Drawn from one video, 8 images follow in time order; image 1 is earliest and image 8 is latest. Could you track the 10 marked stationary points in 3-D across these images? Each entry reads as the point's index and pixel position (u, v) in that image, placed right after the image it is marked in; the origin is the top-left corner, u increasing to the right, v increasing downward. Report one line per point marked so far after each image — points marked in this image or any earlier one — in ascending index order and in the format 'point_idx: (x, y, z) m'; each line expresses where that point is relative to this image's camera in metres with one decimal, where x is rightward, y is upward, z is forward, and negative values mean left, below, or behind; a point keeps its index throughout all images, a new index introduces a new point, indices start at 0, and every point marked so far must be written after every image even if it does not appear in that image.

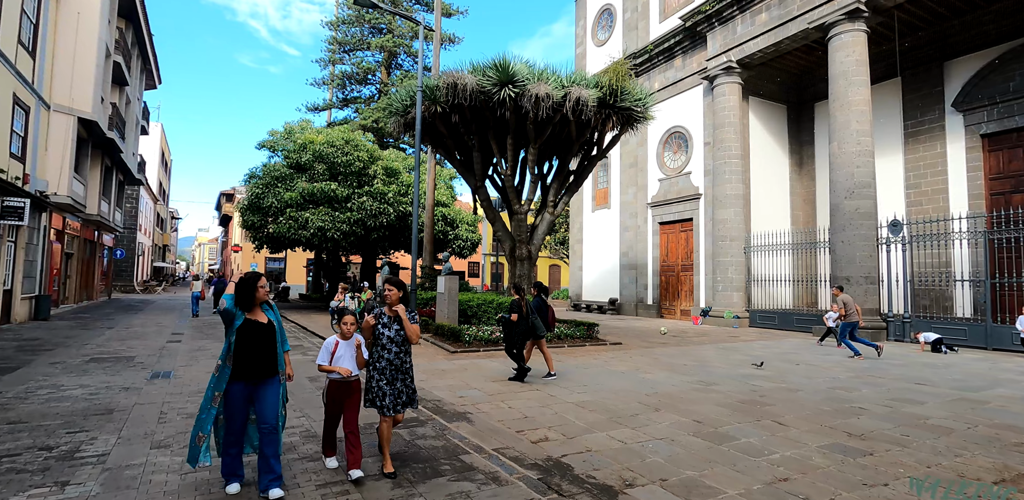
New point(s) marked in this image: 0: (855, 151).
0: (+7.7, +2.2, +10.9) m
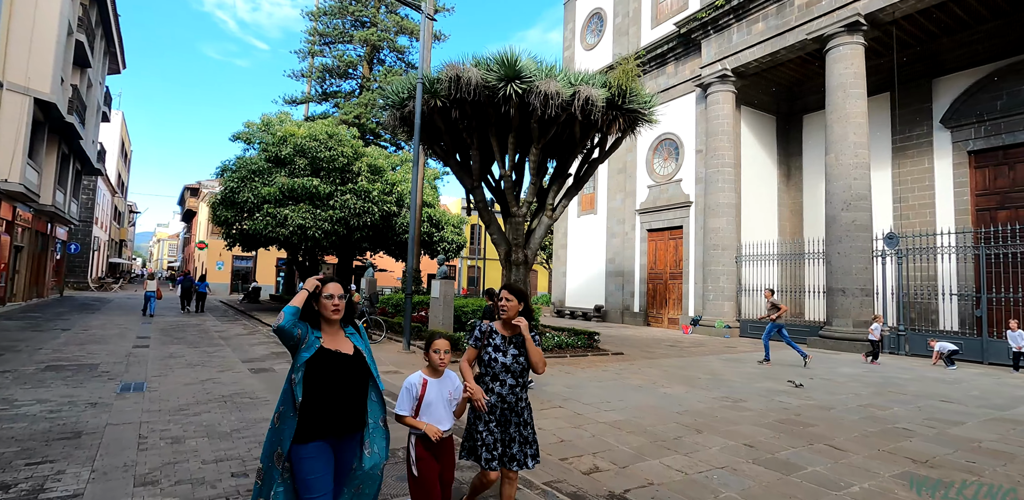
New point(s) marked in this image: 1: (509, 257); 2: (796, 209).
0: (+7.6, +1.9, +10.9) m
1: (-0.1, -0.2, +10.1) m
2: (+9.3, +1.3, +16.1) m
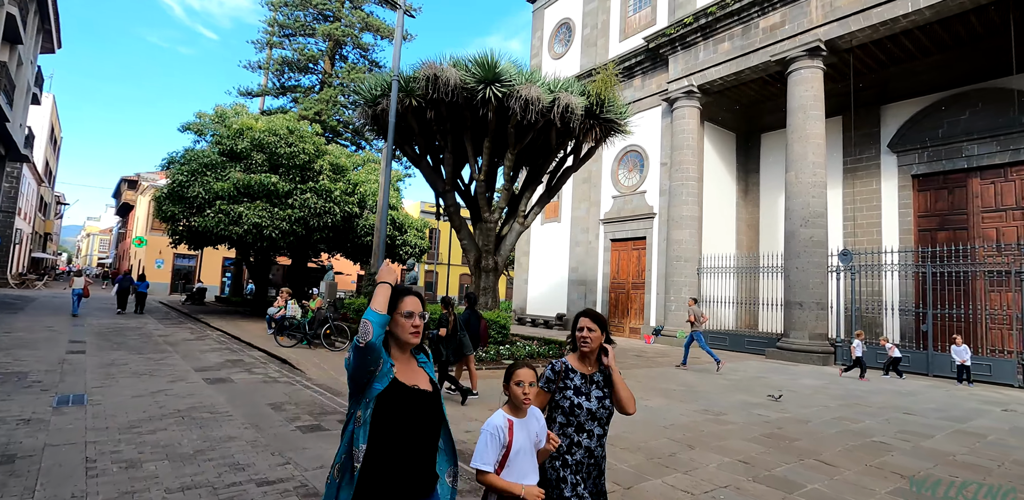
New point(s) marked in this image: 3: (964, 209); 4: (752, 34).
0: (+7.0, +1.6, +11.4) m
1: (-0.7, -0.3, +9.9) m
2: (+8.2, +0.9, +16.7) m
3: (+10.8, +1.0, +11.7) m
4: (+6.3, +5.8, +13.0) m
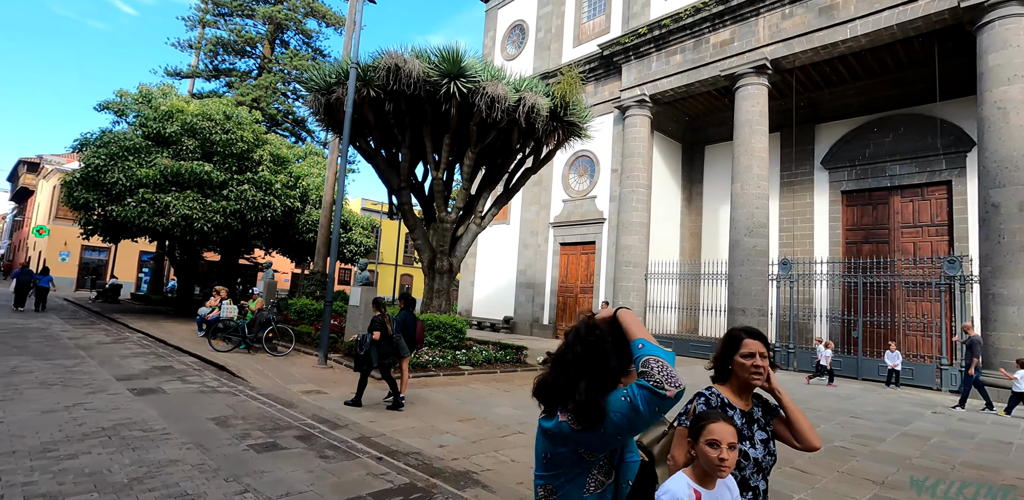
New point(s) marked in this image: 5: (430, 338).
0: (+5.9, +1.4, +12.0) m
1: (-1.6, -0.3, +9.6) m
2: (+6.5, +0.6, +17.4) m
3: (+9.7, +0.7, +12.8) m
4: (+5.2, +5.6, +13.5) m
5: (-1.4, -1.4, +8.0) m
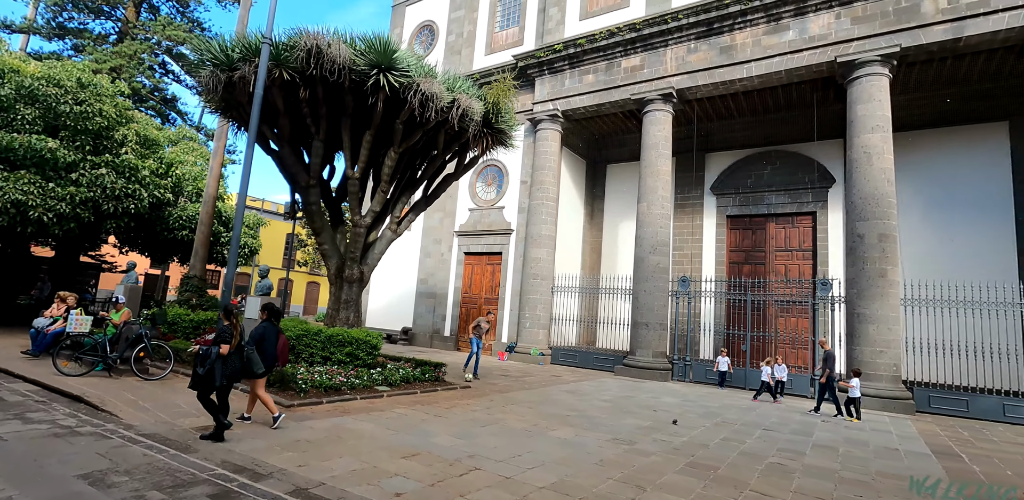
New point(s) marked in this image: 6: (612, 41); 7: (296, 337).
0: (+3.8, +0.9, +12.7) m
1: (-3.0, -0.4, +8.6) m
2: (+3.1, +0.1, +18.1) m
3: (+7.3, +0.1, +14.3) m
4: (+2.9, +5.1, +14.1) m
5: (-2.5, -1.5, +7.2) m
6: (+2.8, +6.0, +14.0) m
7: (-3.2, -1.3, +7.2) m
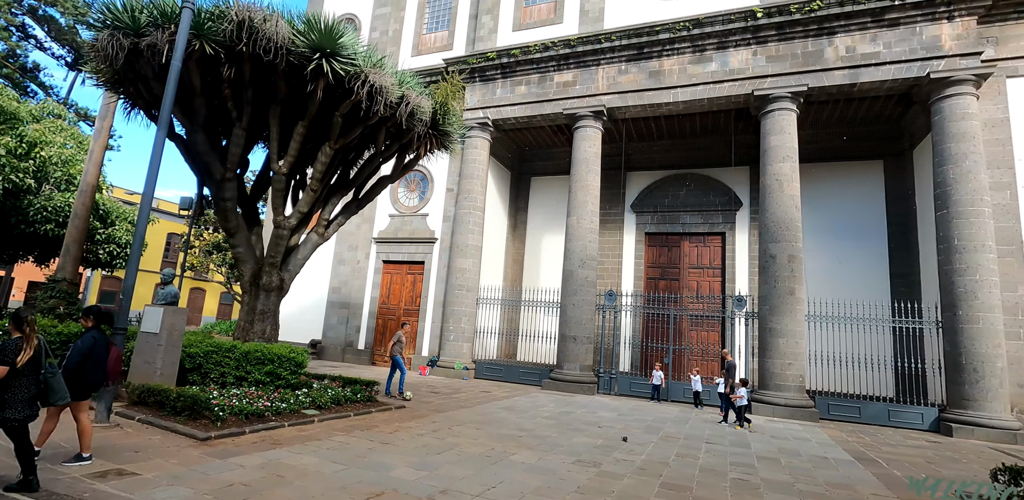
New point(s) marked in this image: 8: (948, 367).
0: (+2.0, +0.6, +12.9) m
1: (-4.0, -0.4, +7.6) m
2: (+0.3, -0.3, +18.0) m
3: (+5.1, -0.4, +15.1) m
4: (+1.0, +4.8, +14.2) m
5: (-3.2, -1.6, +6.2) m
6: (+1.0, +5.6, +14.1) m
7: (-3.8, -1.3, +6.1) m
8: (+8.4, -2.3, +9.5) m
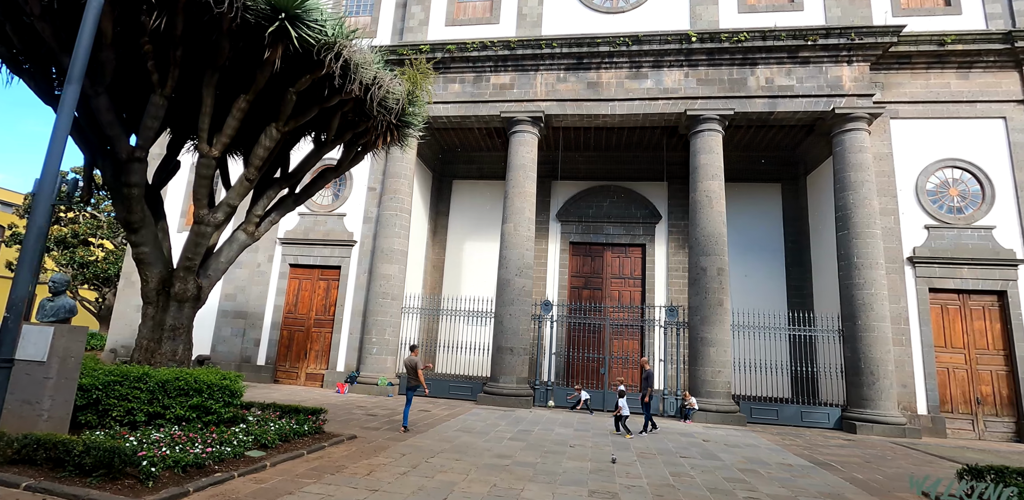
0: (+0.4, +0.4, +12.6) m
1: (-4.3, -0.5, +6.1) m
2: (-2.5, -0.5, +17.2) m
3: (+2.9, -0.8, +15.4) m
4: (-0.8, +4.6, +13.7) m
5: (-3.3, -1.6, +4.9) m
6: (-0.8, +5.4, +13.6) m
7: (-3.9, -1.3, +4.7) m
8: (+7.3, -2.6, +10.7) m
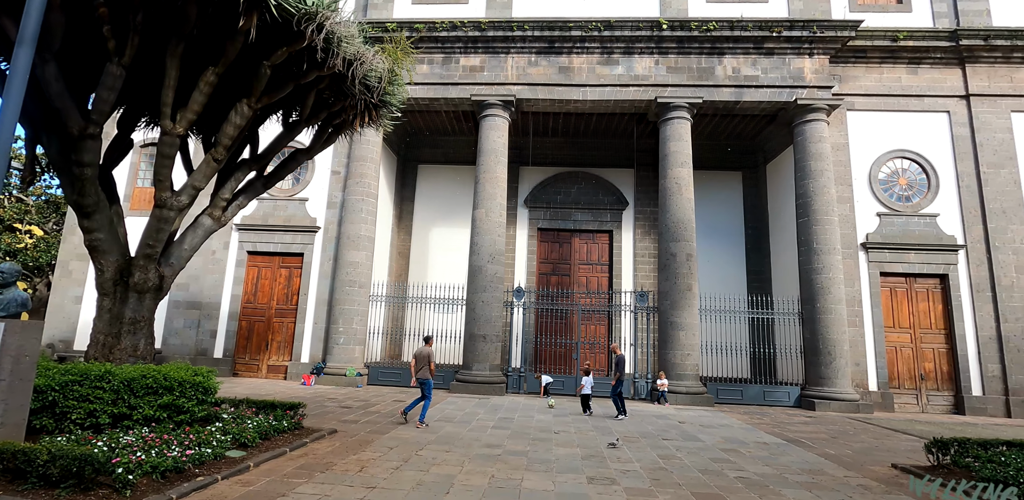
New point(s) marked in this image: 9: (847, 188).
0: (-0.3, +0.7, +12.5) m
1: (-4.4, -0.3, +5.6) m
2: (-3.6, -0.1, +16.8) m
3: (+1.9, -0.3, +15.5) m
4: (-1.6, +5.0, +13.4) m
5: (-3.3, -1.5, +4.5) m
6: (-1.6, +5.8, +13.2) m
7: (-3.9, -1.2, +4.2) m
8: (+6.8, -2.3, +11.2) m
9: (+8.2, +1.5, +12.0) m
